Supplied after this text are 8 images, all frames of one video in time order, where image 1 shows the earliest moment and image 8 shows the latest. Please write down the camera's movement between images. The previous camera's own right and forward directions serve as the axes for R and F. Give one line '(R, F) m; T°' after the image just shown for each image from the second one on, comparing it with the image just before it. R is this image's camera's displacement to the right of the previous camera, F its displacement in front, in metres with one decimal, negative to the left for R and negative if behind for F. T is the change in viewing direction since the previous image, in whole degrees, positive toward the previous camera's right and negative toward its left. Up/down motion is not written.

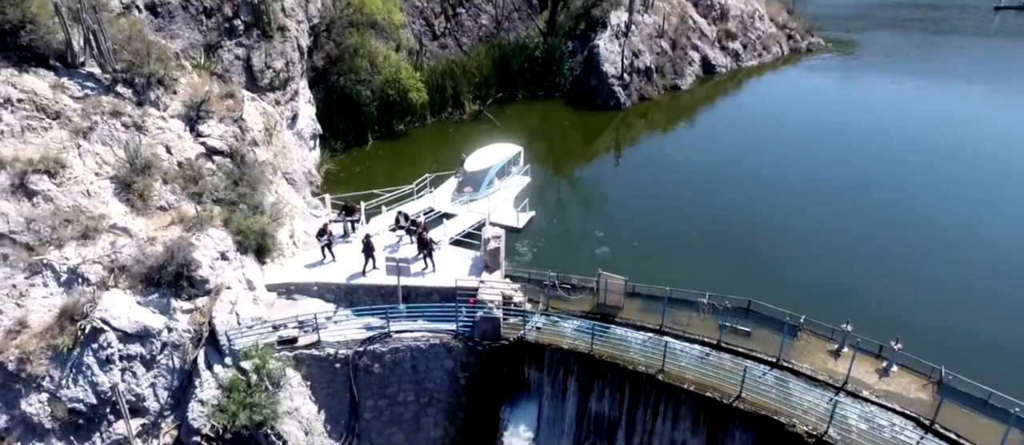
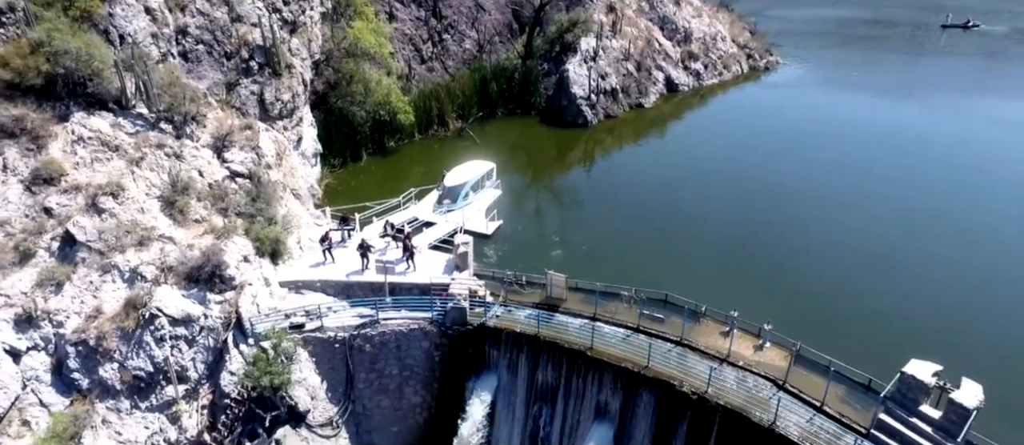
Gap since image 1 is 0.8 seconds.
(+1.1, -3.8) m; 0°
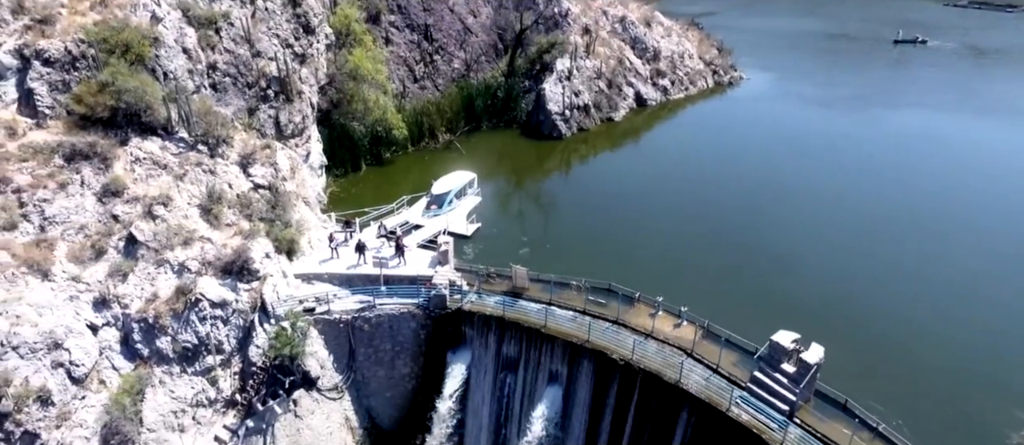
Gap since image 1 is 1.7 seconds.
(+1.1, -4.3) m; 0°
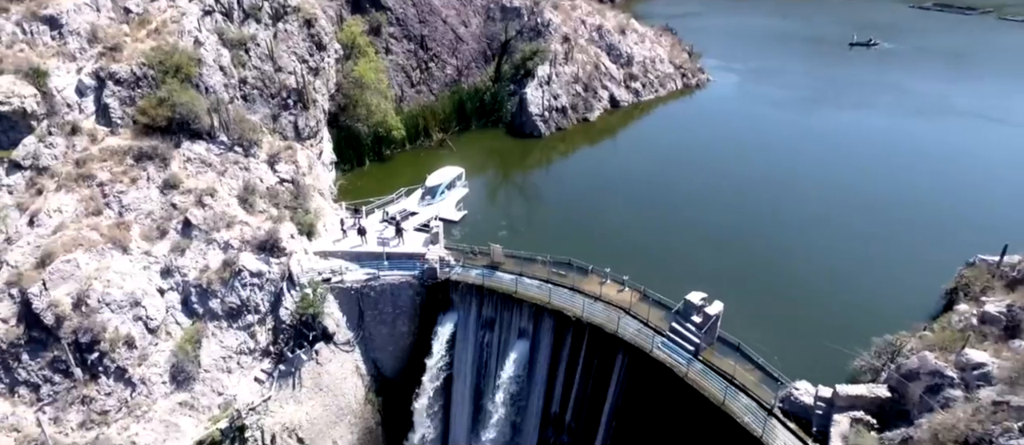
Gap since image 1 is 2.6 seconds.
(+1.1, -5.3) m; 0°
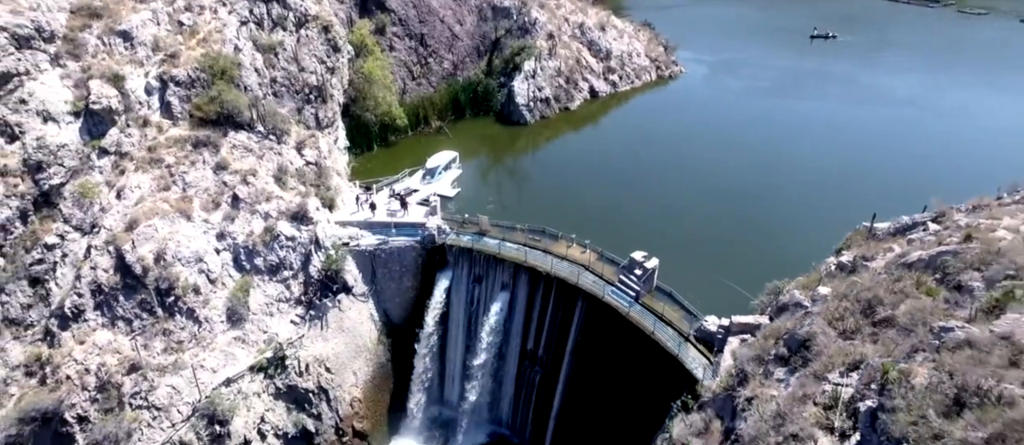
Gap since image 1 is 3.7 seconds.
(+0.9, -6.3) m; 0°
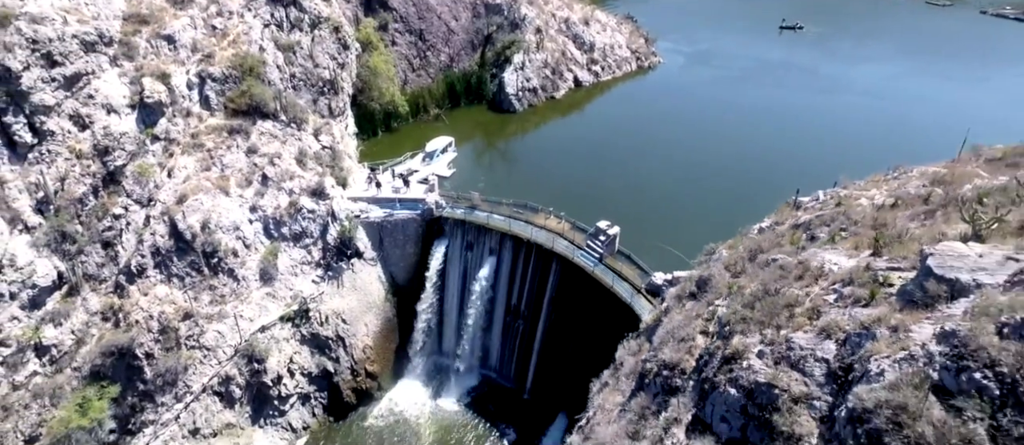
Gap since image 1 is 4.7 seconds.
(+1.0, -5.8) m; 0°
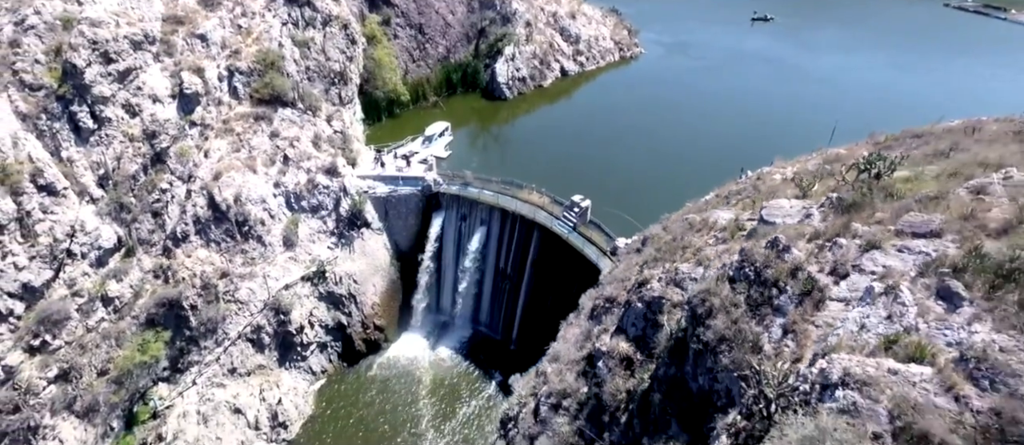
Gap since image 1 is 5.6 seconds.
(+0.9, -5.9) m; 0°
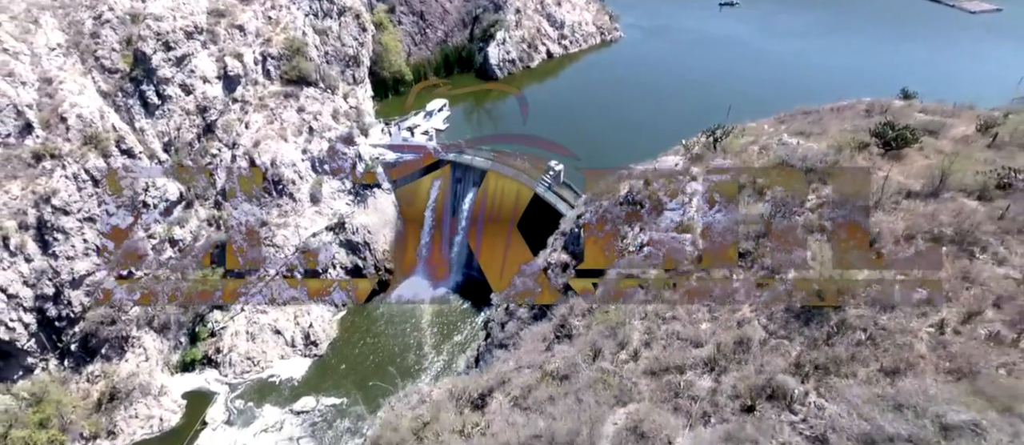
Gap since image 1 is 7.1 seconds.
(+1.2, -8.7) m; 0°
